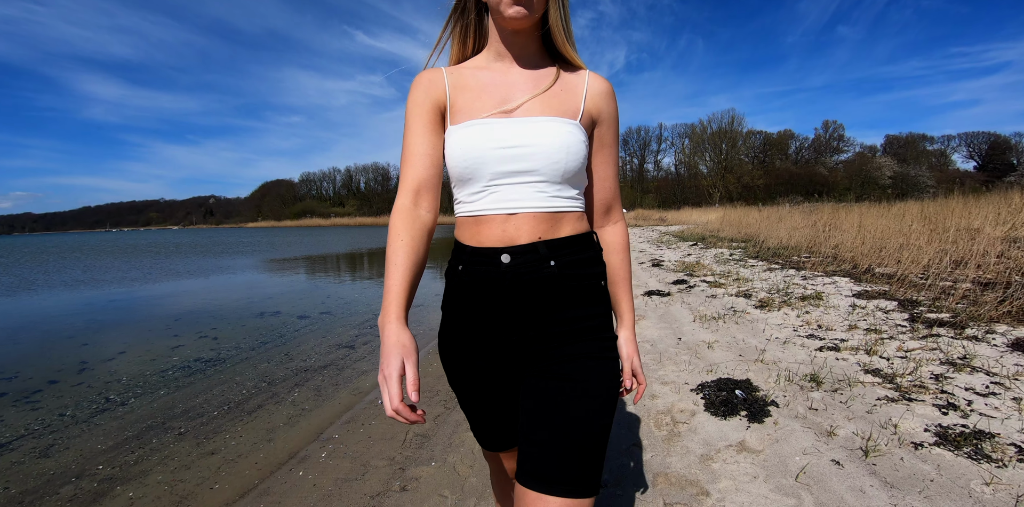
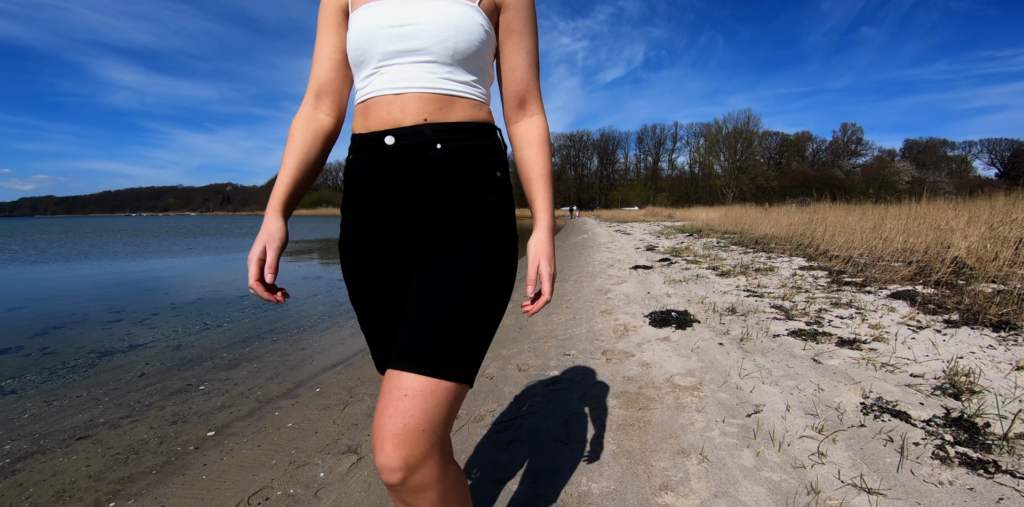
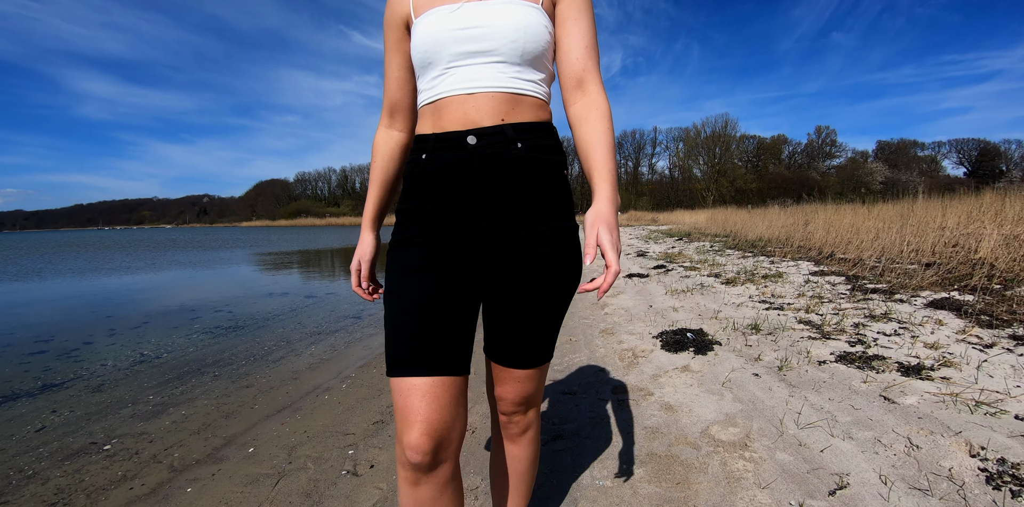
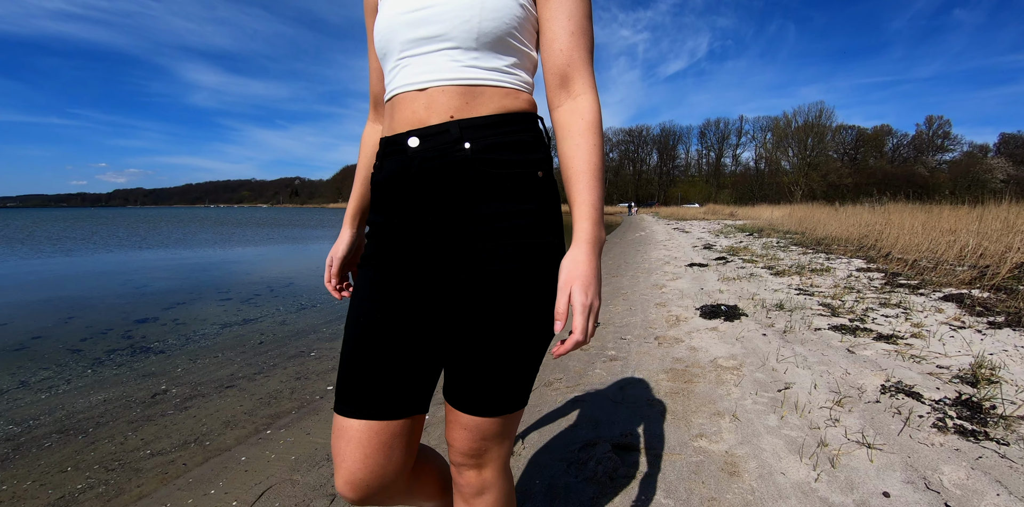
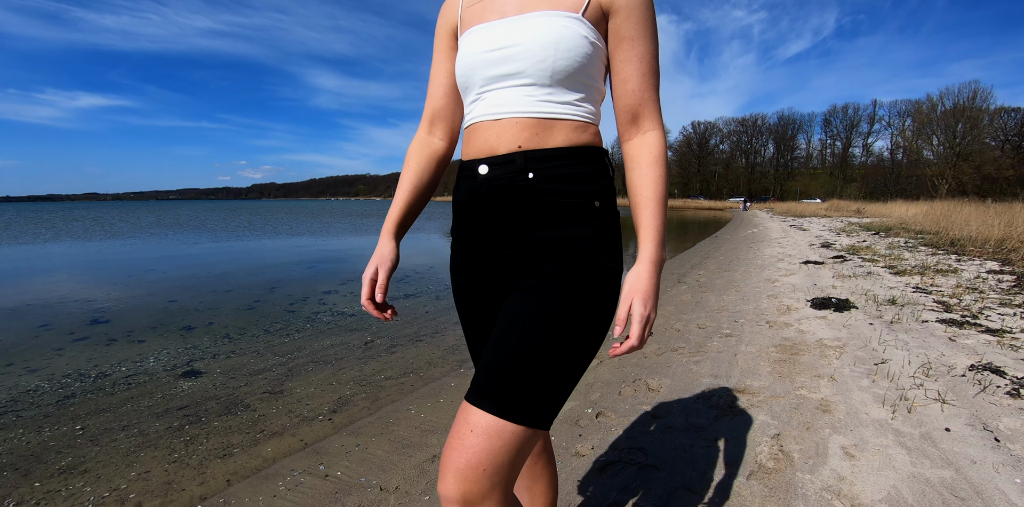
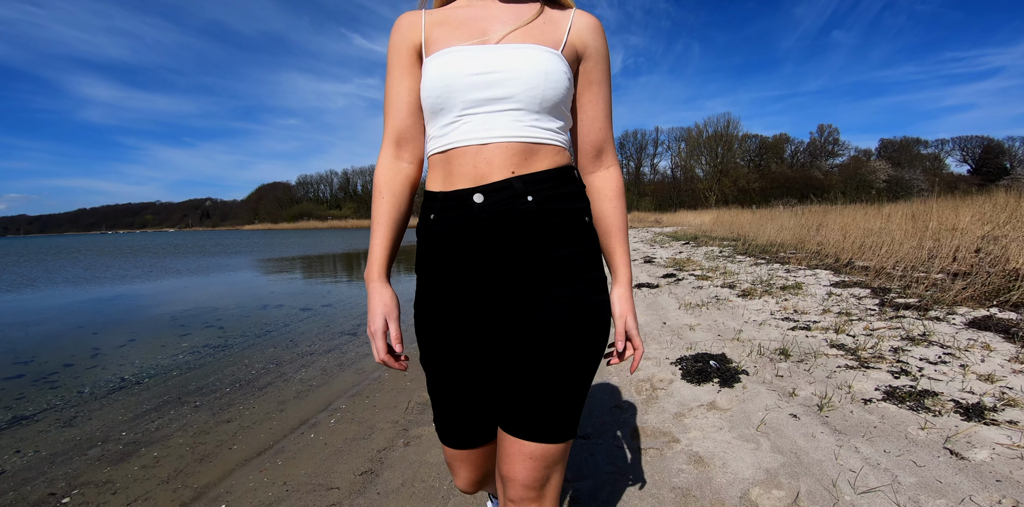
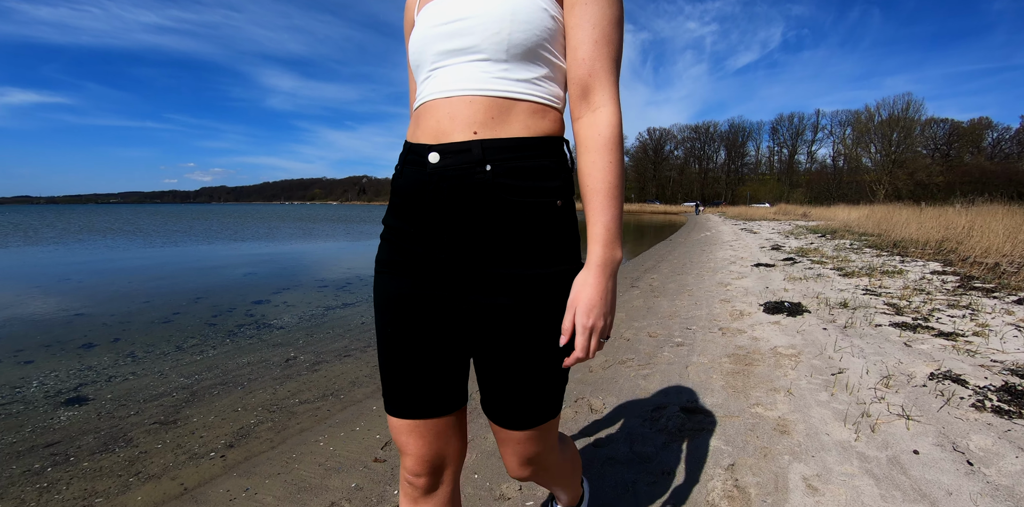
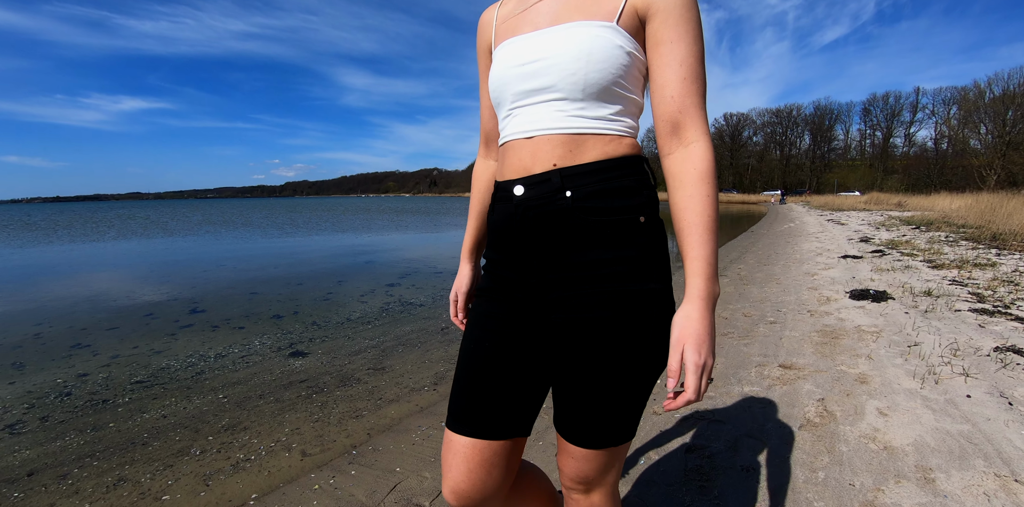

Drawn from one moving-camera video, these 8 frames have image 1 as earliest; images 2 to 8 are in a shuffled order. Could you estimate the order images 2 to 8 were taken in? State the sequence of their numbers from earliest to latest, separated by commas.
6, 3, 2, 4, 7, 5, 8
